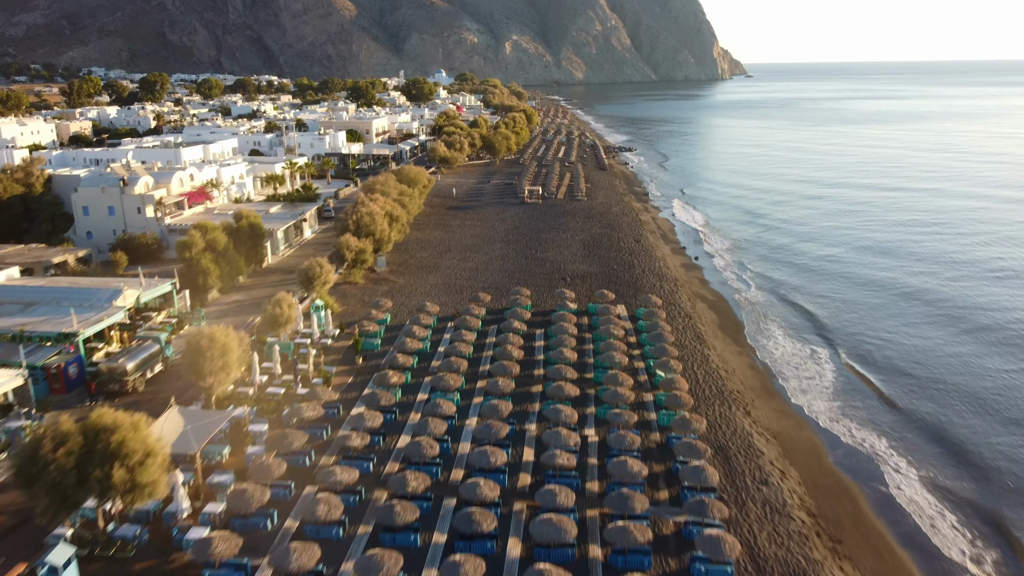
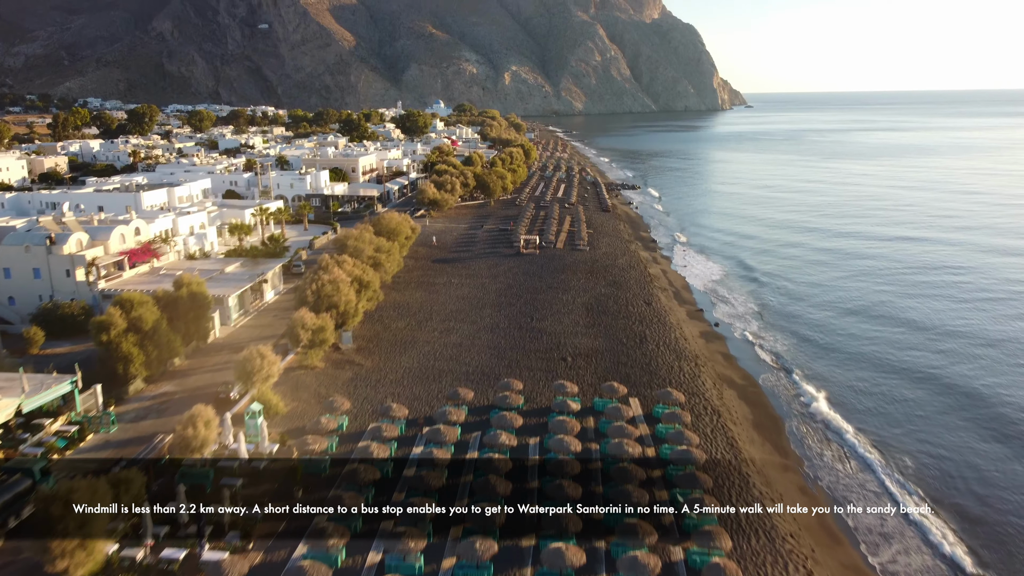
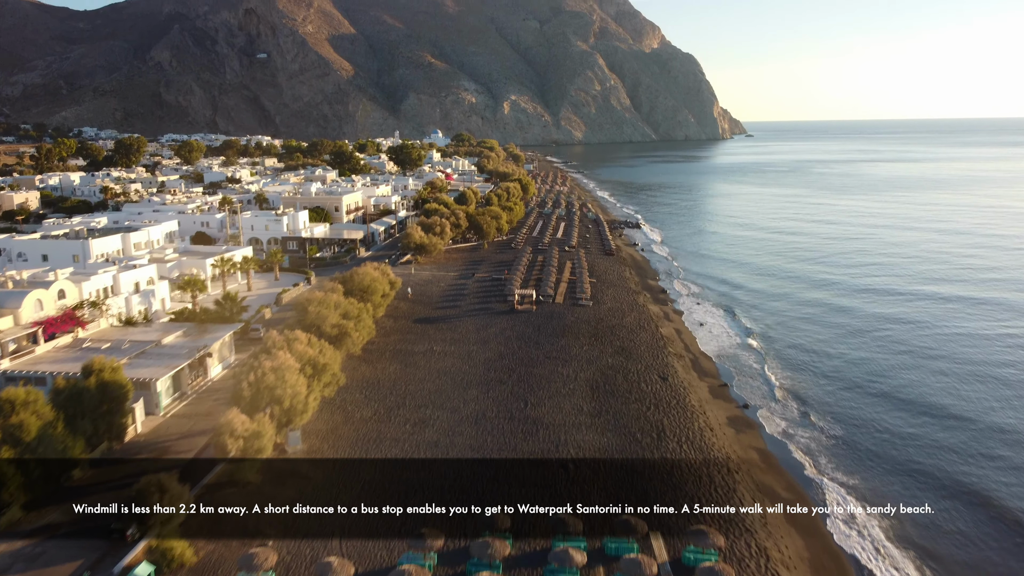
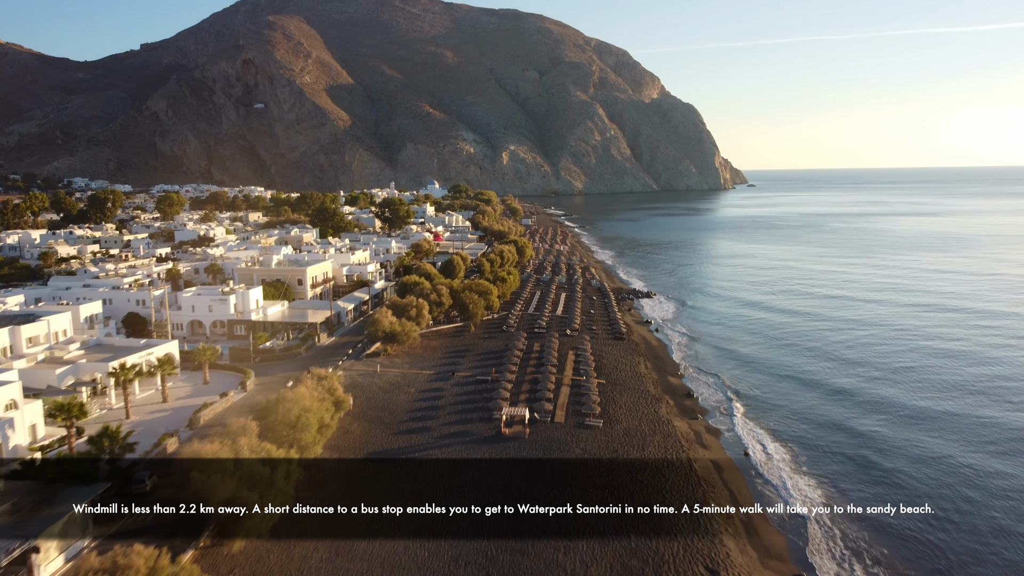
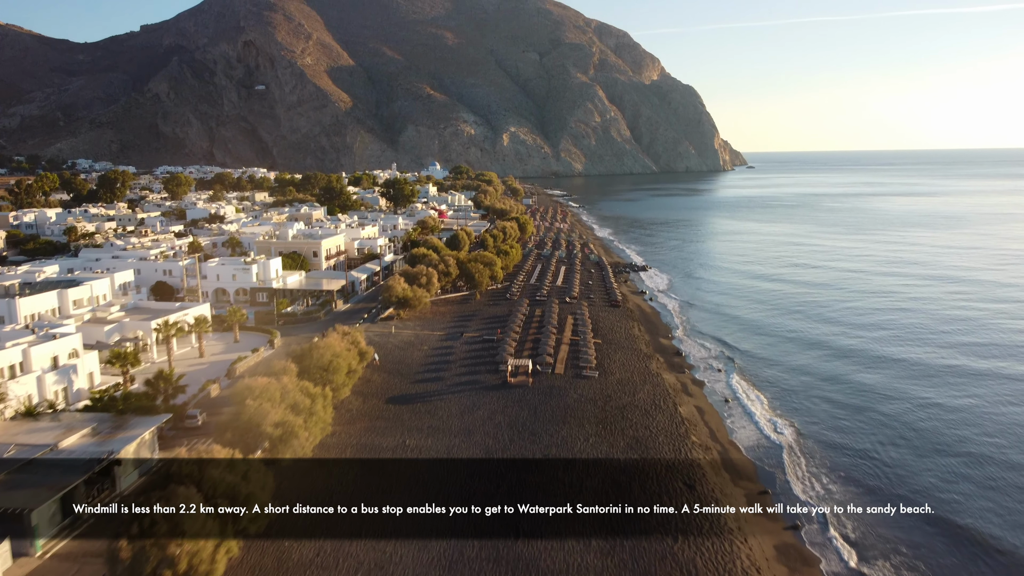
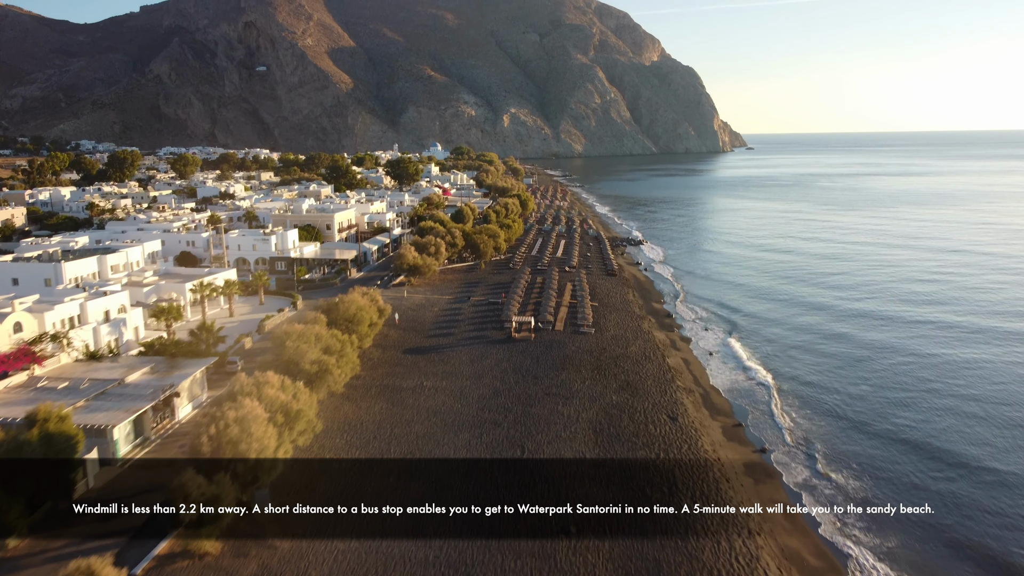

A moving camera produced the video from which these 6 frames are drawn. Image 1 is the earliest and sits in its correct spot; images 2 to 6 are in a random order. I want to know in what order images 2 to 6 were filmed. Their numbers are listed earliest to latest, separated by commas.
2, 3, 6, 5, 4
